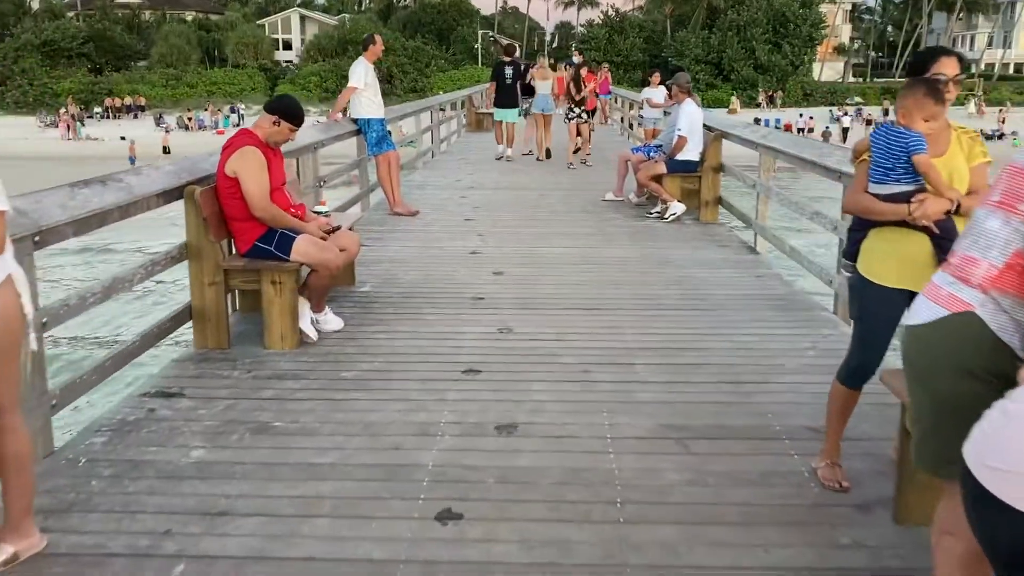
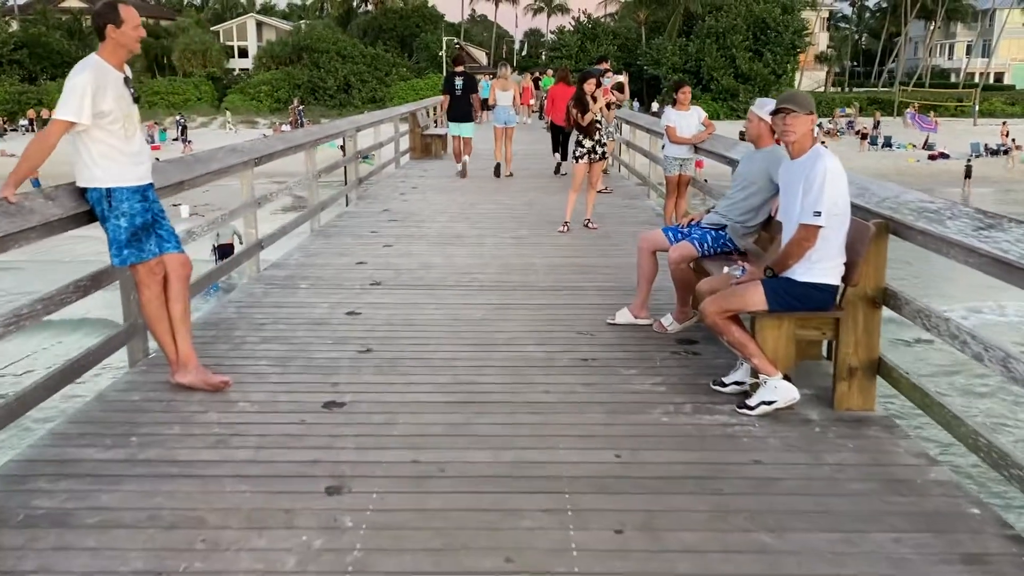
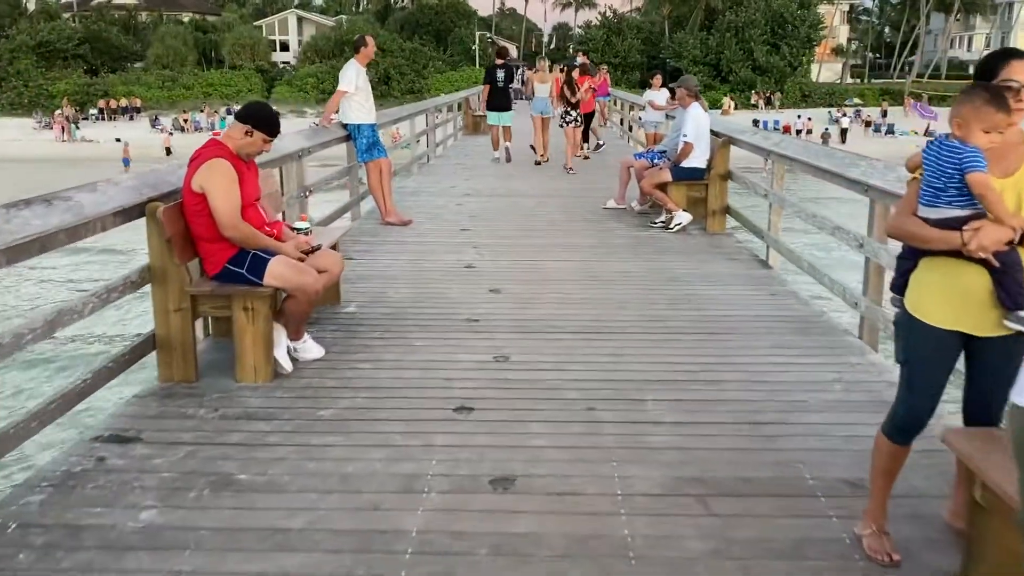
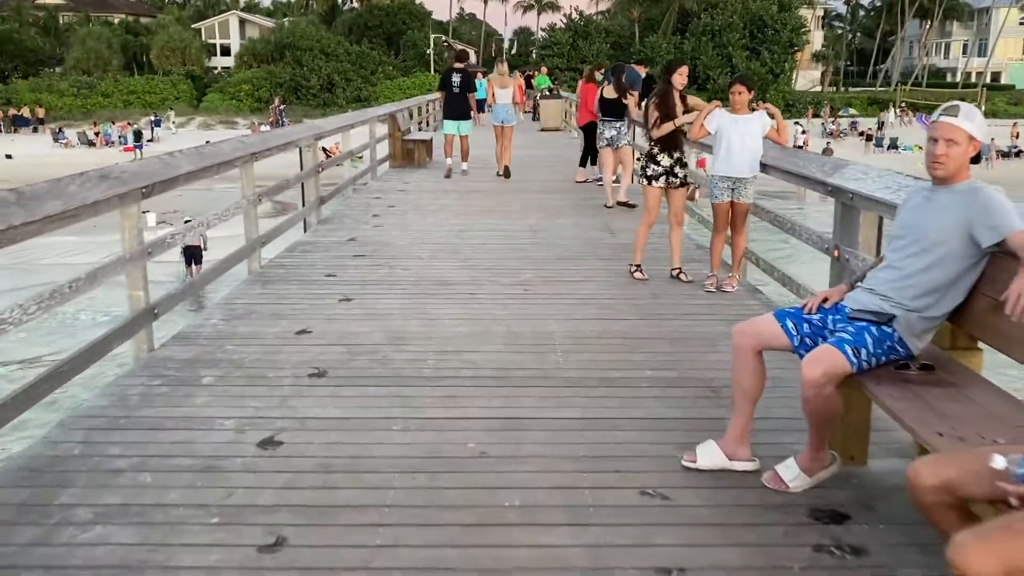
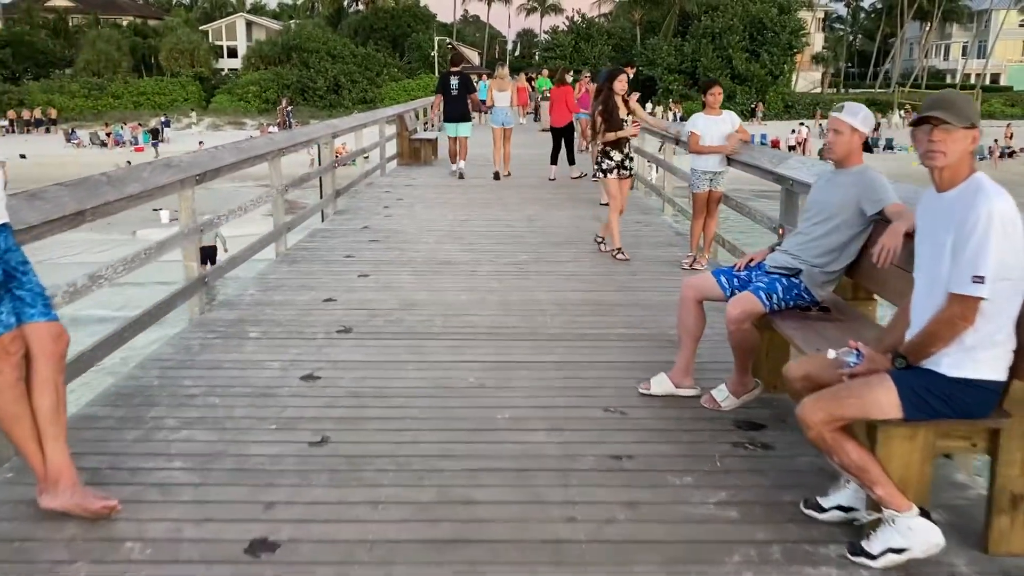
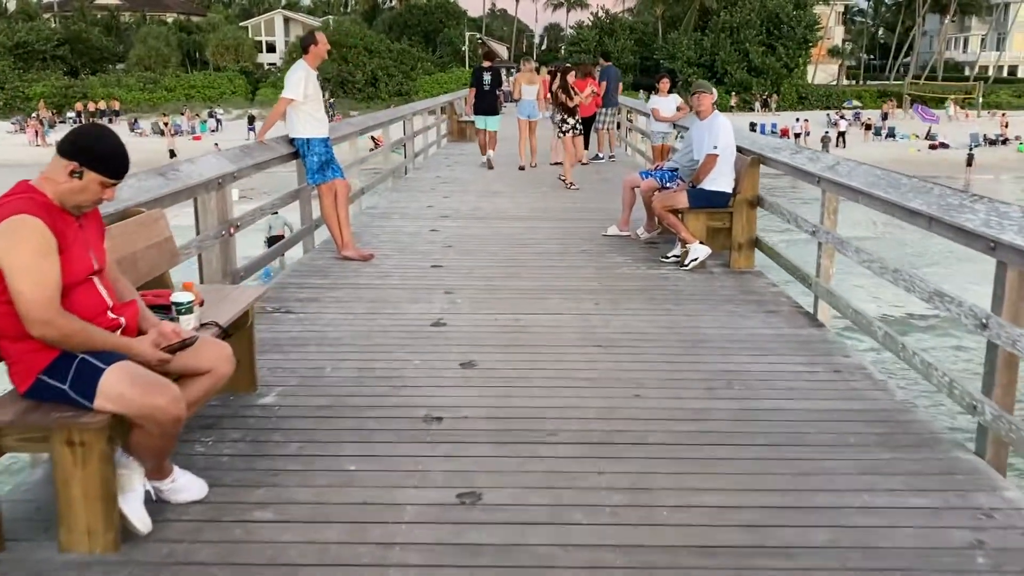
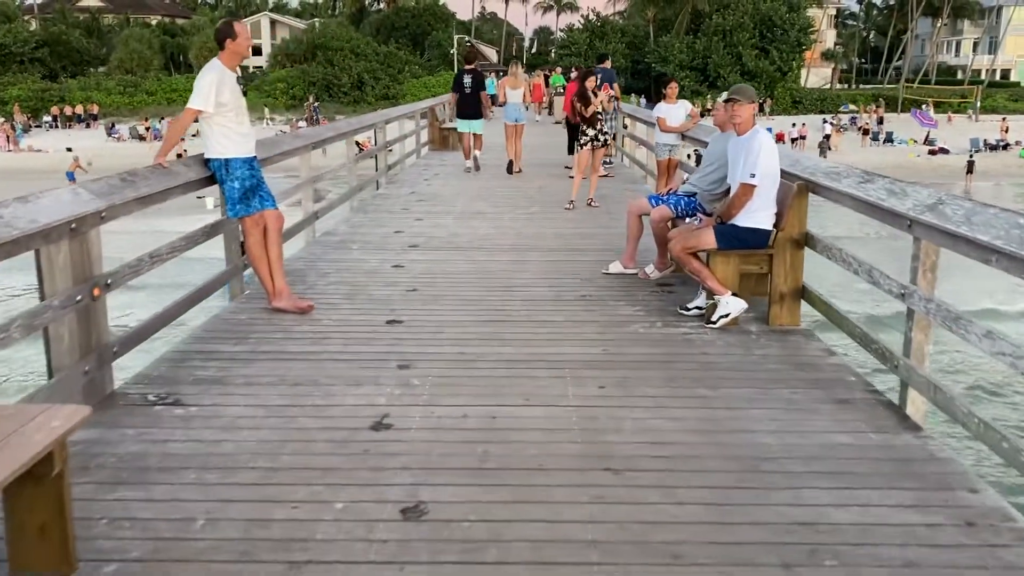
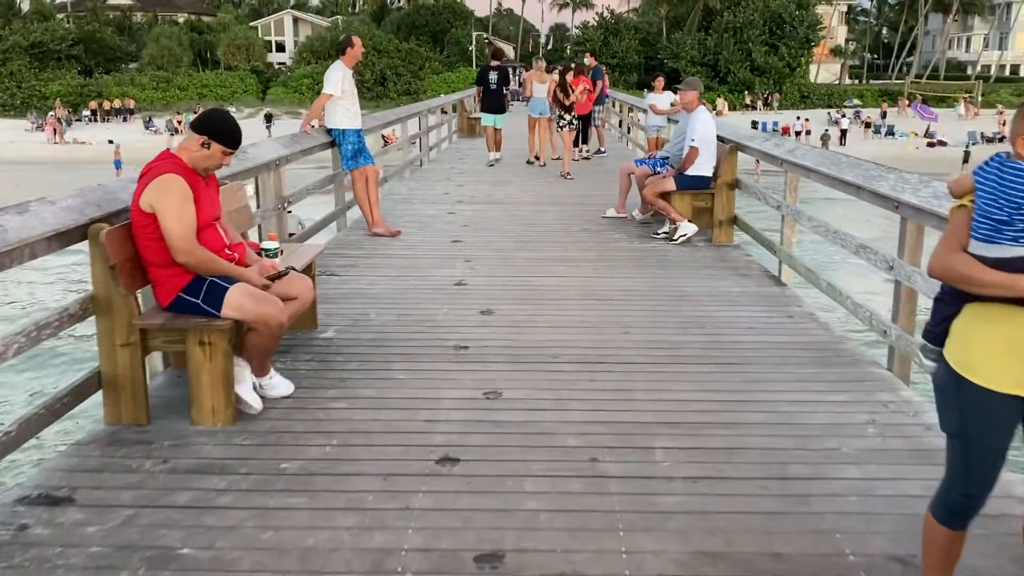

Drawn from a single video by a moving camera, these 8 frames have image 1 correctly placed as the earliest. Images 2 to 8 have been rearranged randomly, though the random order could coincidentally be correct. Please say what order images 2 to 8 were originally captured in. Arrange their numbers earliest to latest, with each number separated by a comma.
3, 8, 6, 7, 2, 5, 4
